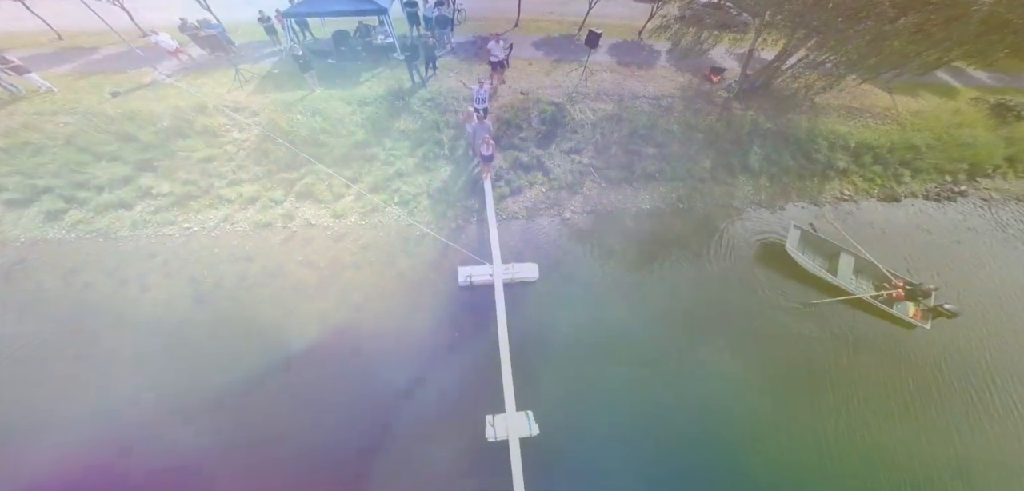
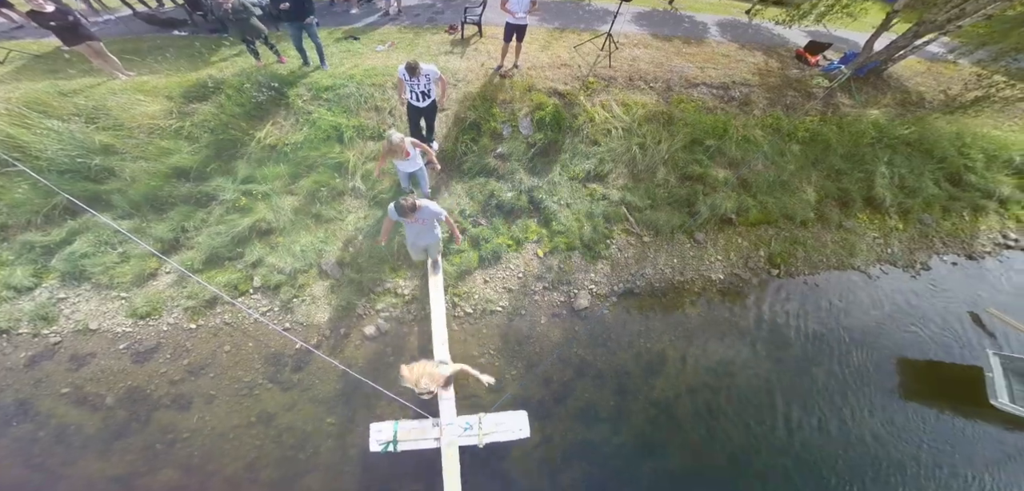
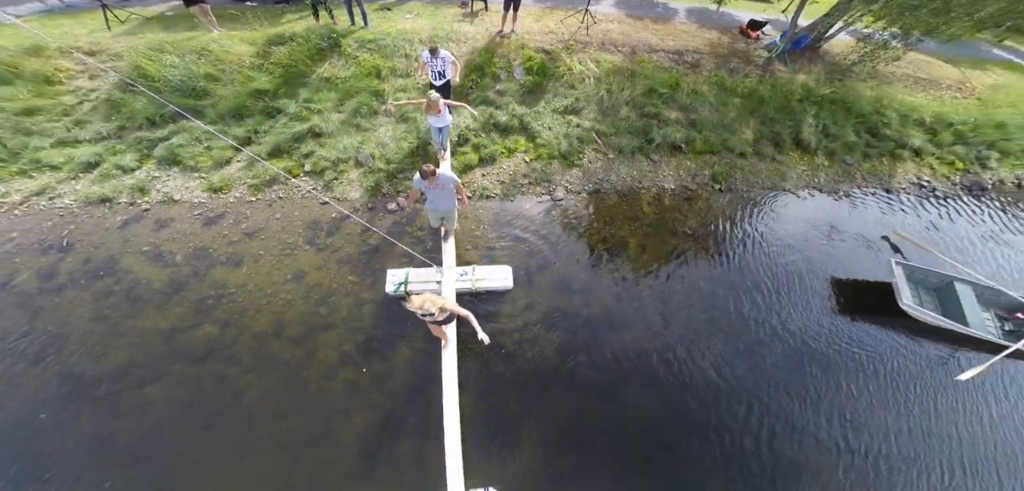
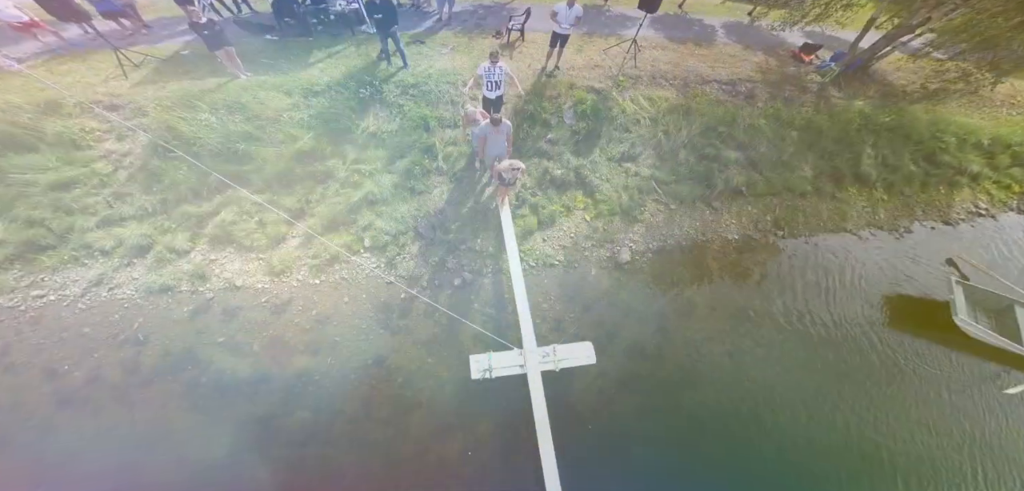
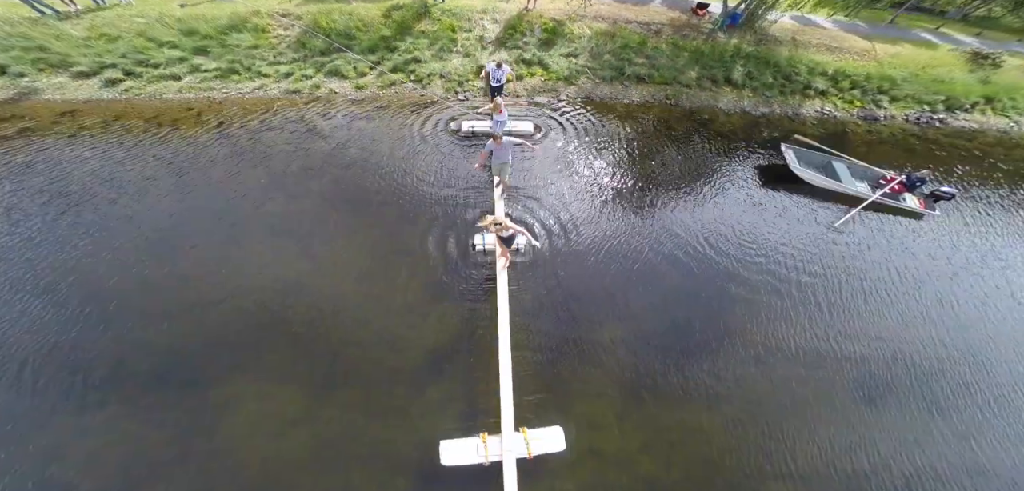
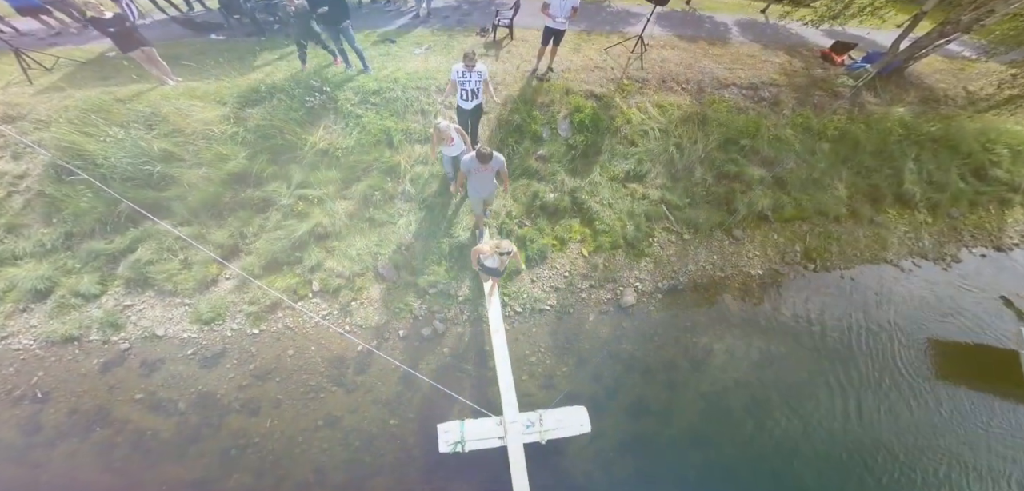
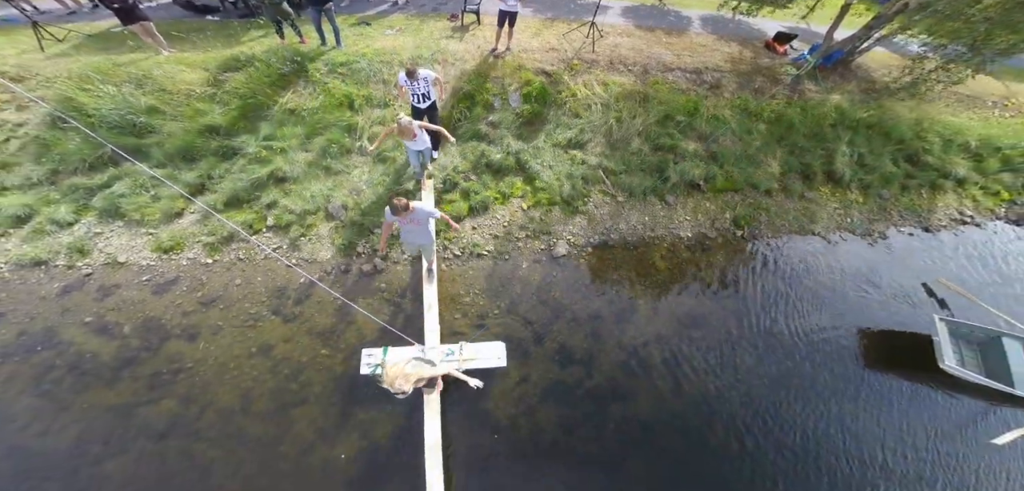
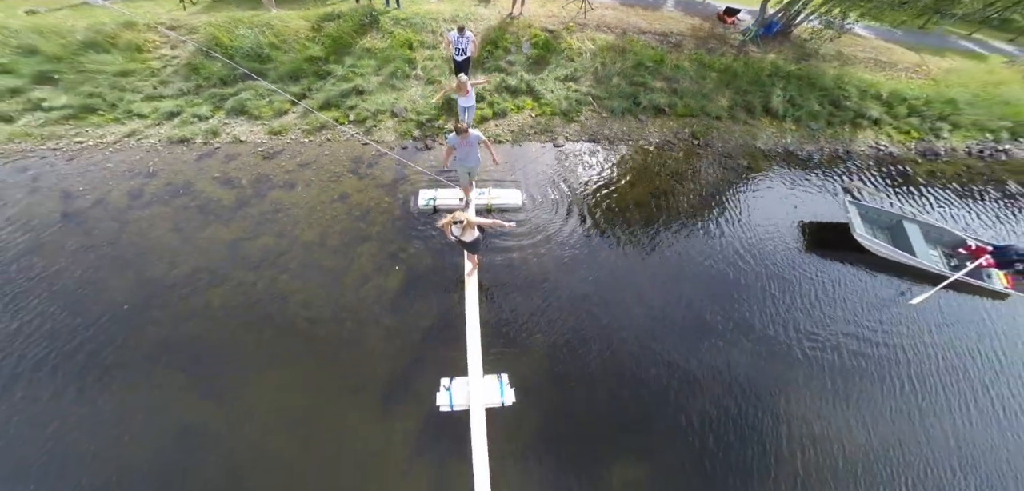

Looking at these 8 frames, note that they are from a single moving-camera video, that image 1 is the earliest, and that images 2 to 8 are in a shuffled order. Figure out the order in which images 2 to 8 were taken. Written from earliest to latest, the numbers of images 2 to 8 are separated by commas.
4, 6, 2, 7, 3, 8, 5
